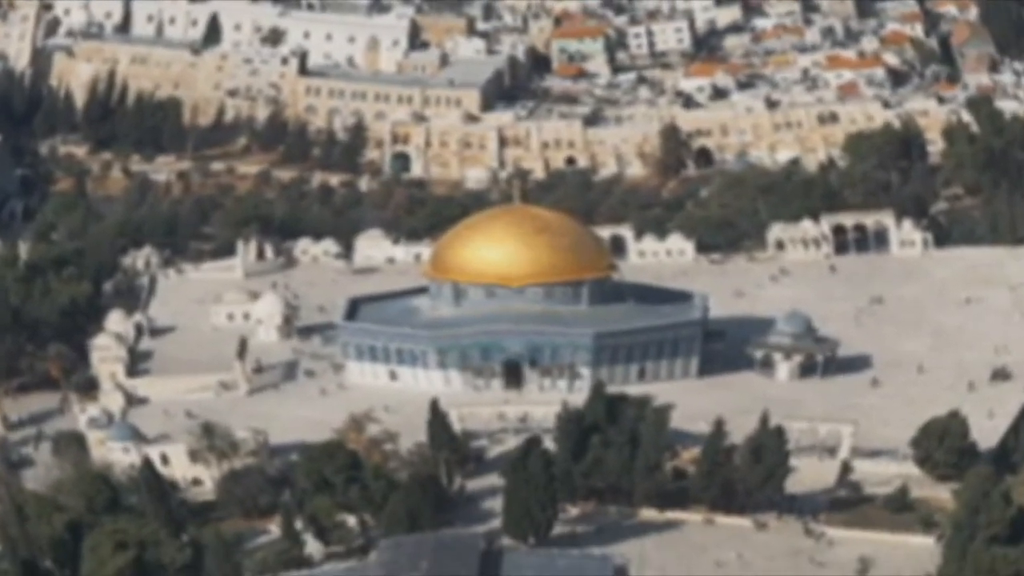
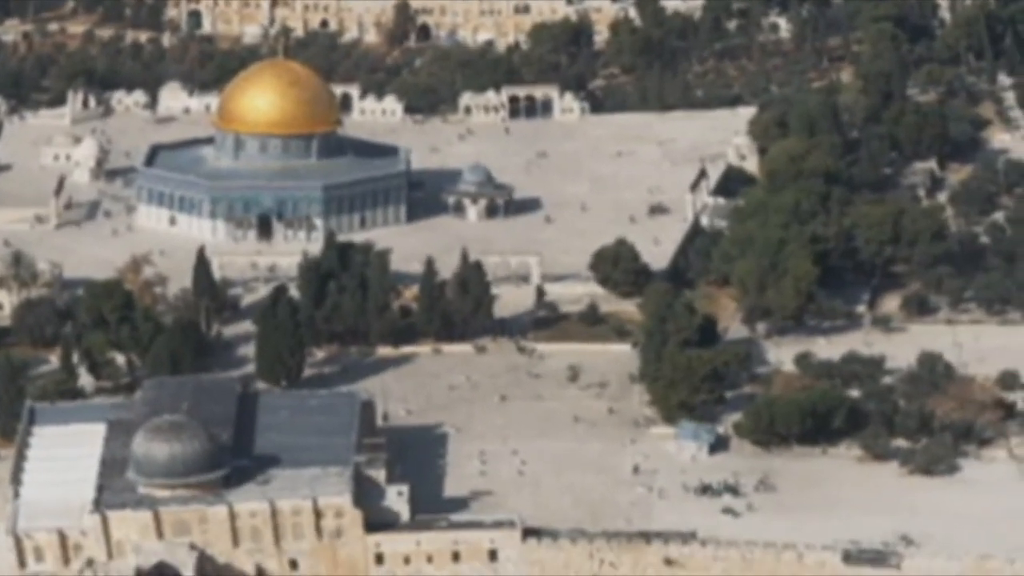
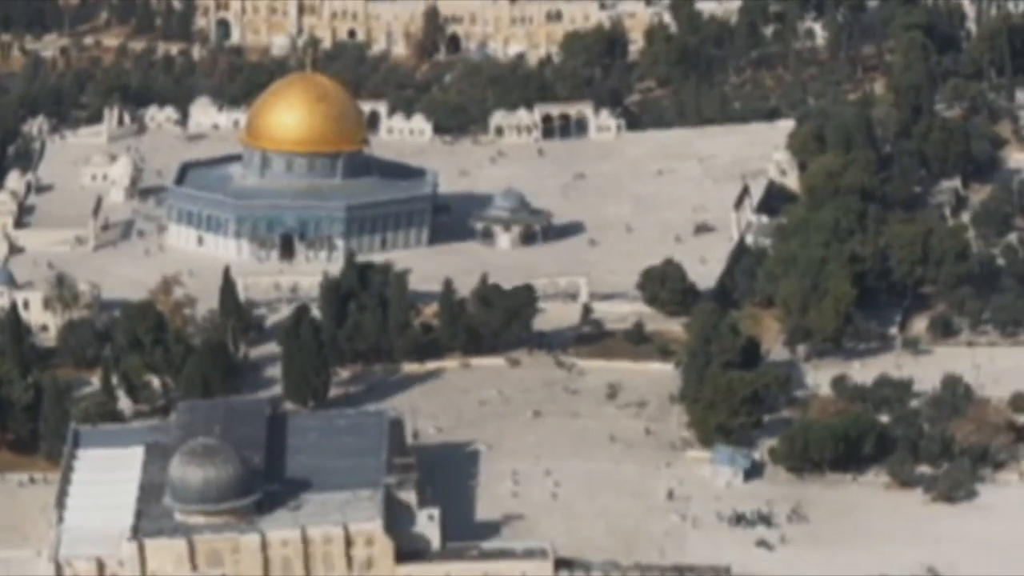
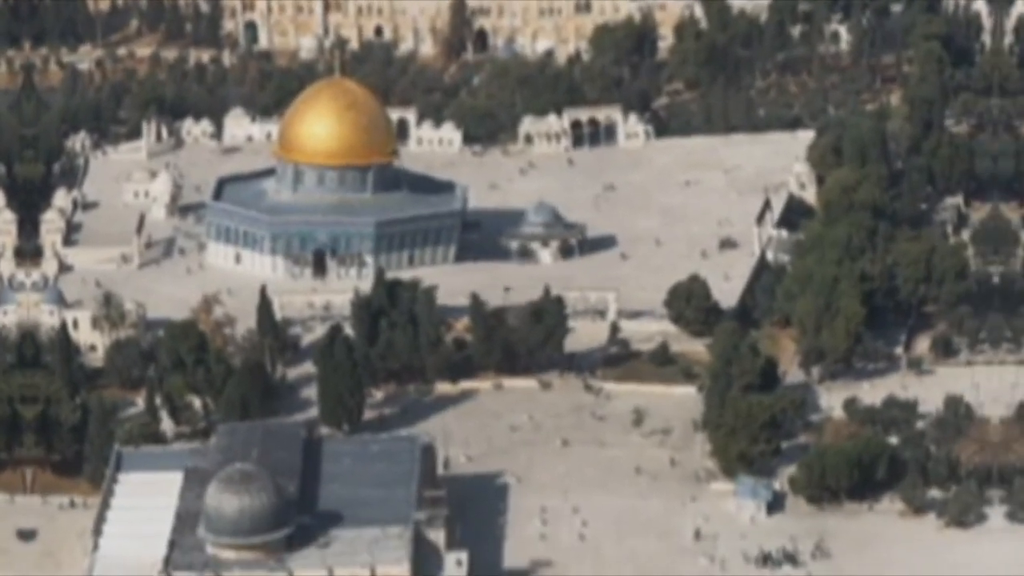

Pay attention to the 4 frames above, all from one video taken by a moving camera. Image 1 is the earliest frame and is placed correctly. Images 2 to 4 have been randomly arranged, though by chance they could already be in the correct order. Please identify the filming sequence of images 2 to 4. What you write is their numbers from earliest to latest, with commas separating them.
4, 3, 2
